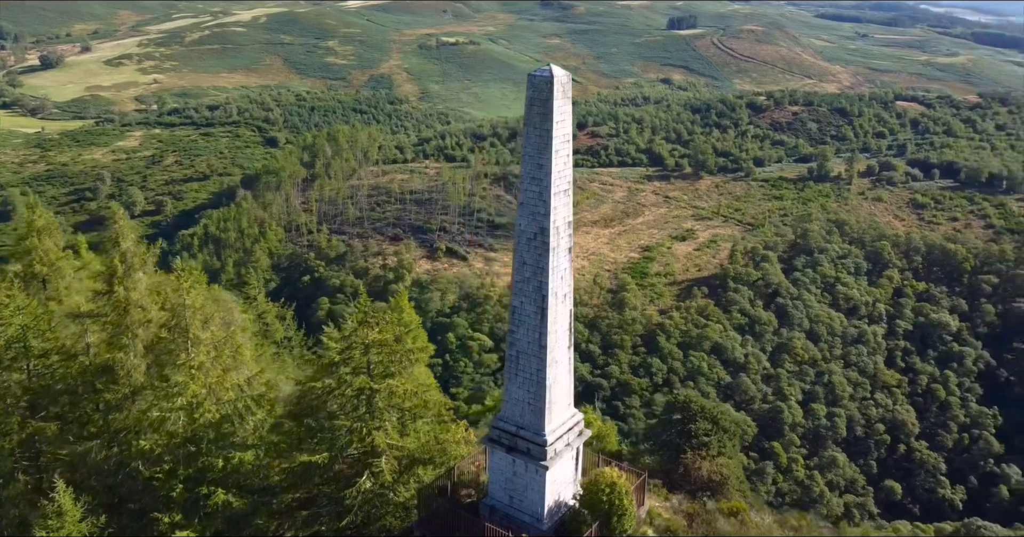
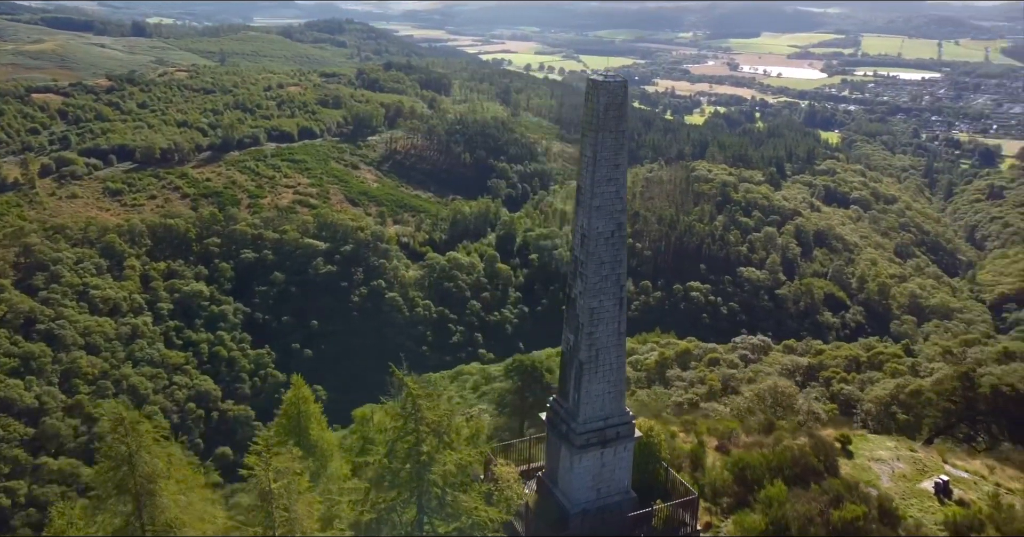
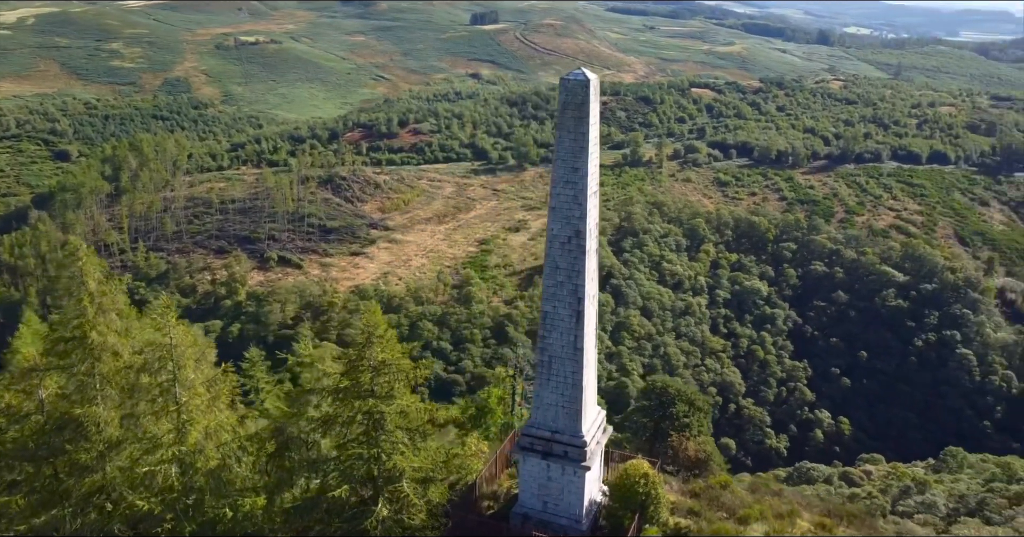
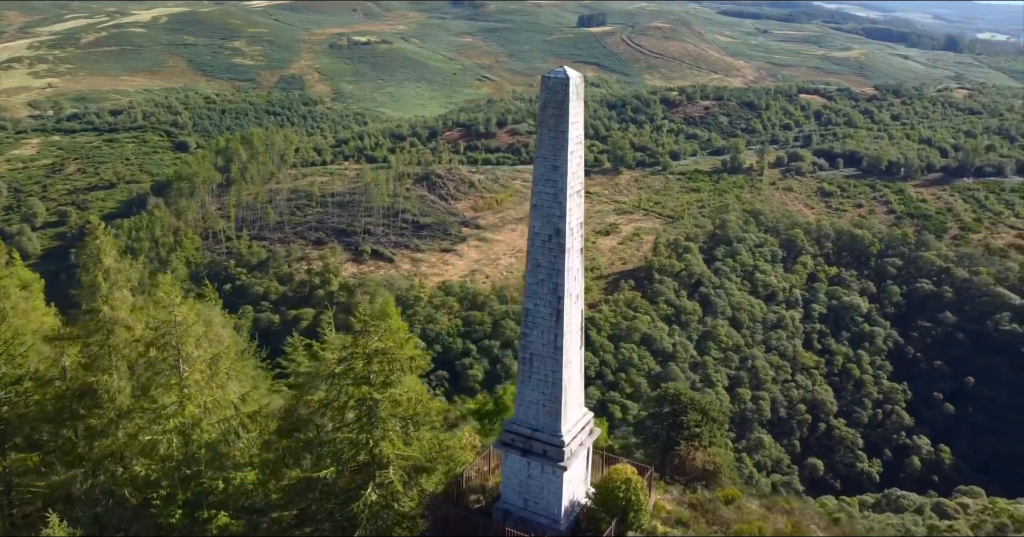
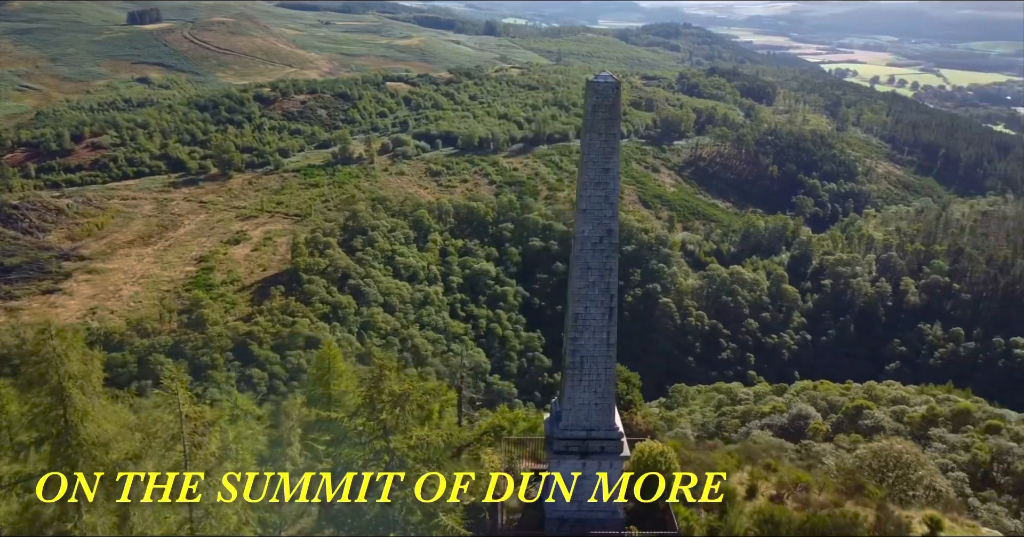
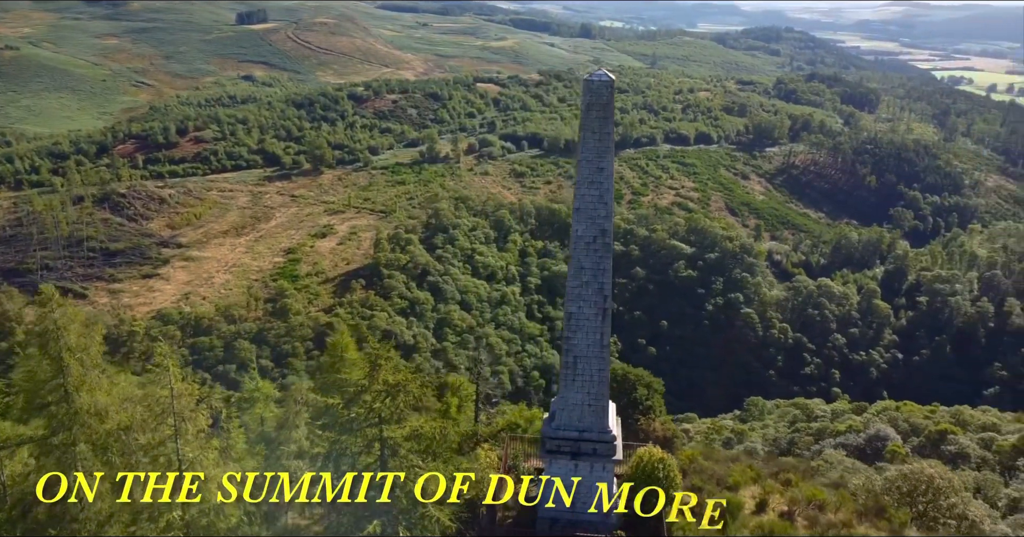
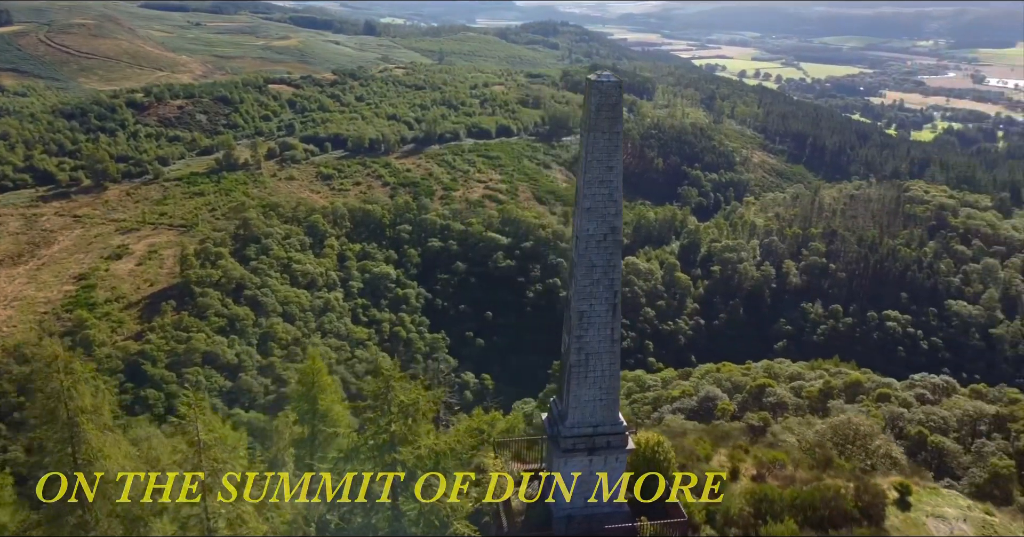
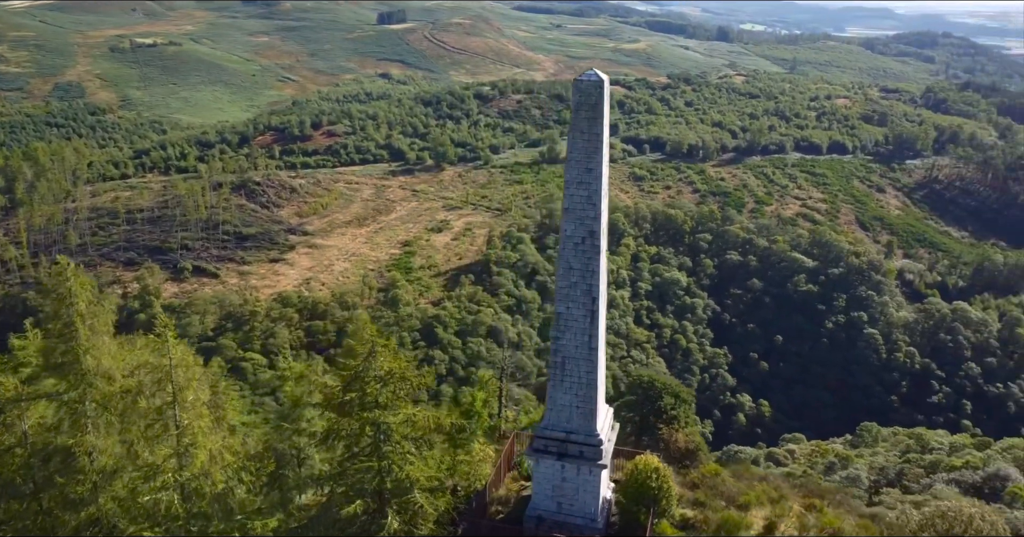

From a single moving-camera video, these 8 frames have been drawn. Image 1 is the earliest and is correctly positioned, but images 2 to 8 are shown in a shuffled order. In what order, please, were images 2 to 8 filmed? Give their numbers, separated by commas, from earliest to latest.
4, 3, 8, 6, 5, 7, 2
